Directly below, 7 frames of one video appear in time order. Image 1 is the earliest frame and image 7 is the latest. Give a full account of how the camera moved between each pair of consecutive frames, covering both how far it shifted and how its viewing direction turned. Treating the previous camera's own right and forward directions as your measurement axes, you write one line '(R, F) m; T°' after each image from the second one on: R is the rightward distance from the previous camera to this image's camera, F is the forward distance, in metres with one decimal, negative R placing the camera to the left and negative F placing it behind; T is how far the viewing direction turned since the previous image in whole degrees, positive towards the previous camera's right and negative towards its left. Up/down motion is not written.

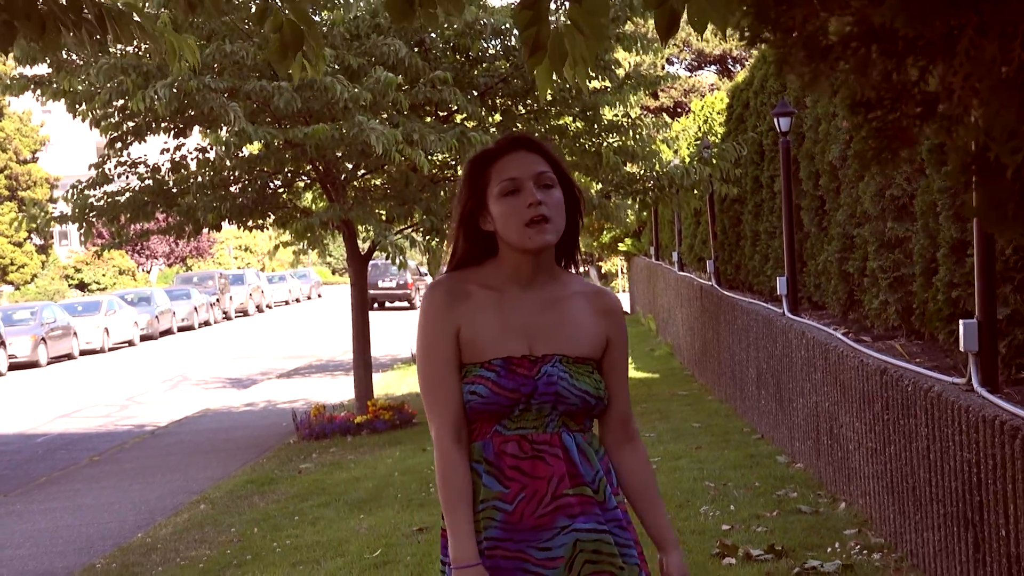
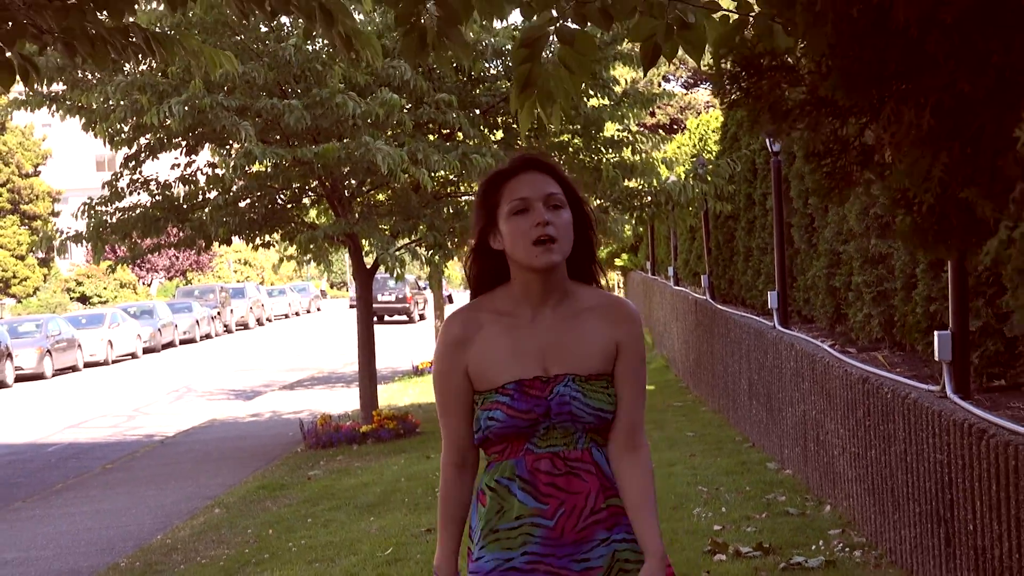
(0.0, -0.4) m; 0°
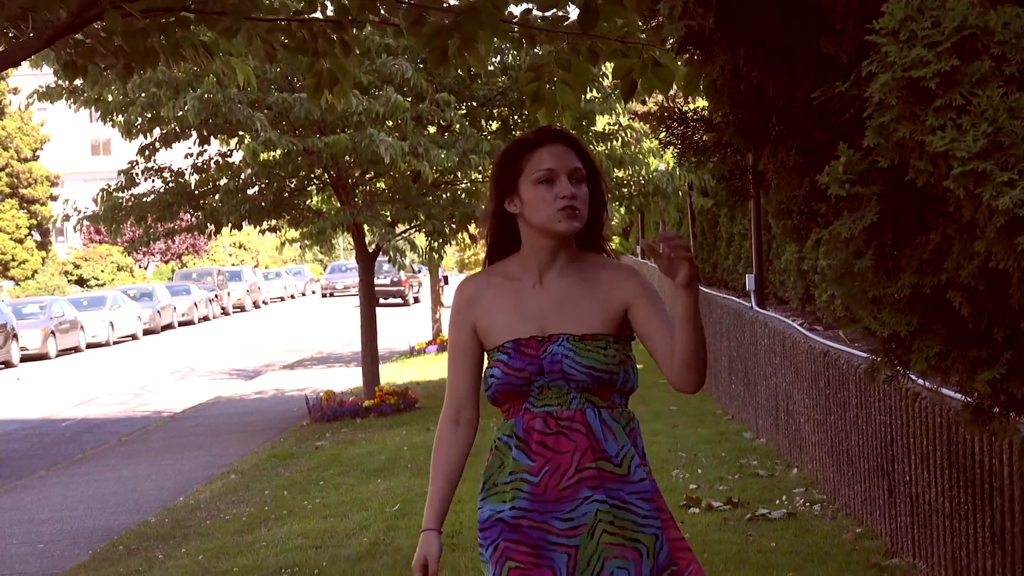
(0.0, -0.7) m; 0°
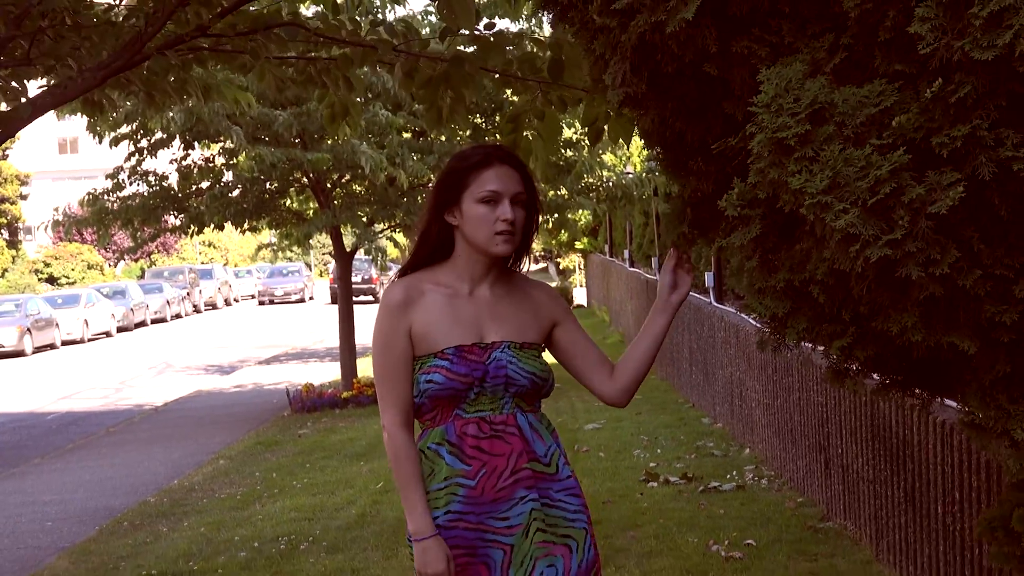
(0.0, -0.7) m; +1°
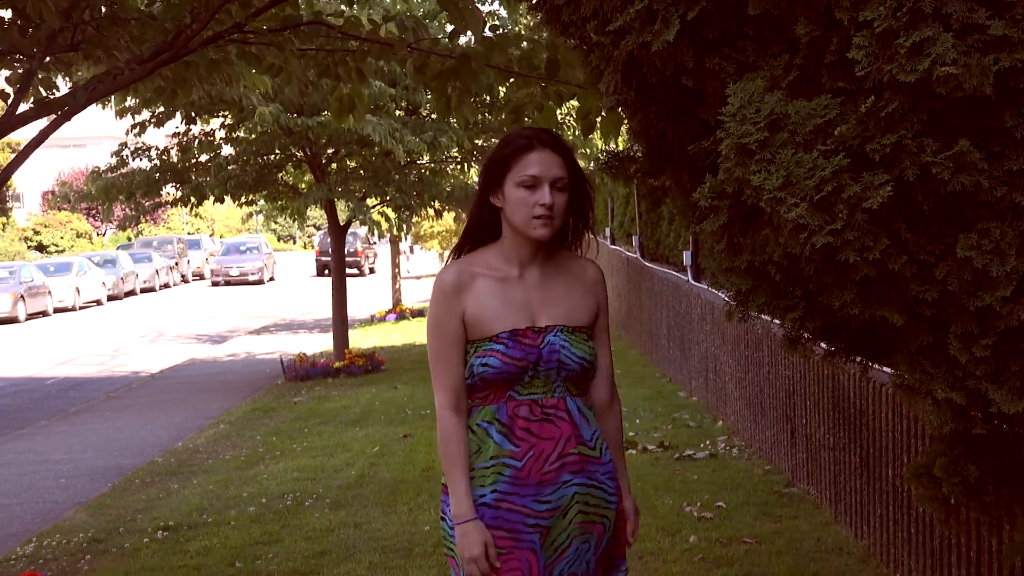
(0.0, -0.5) m; 0°
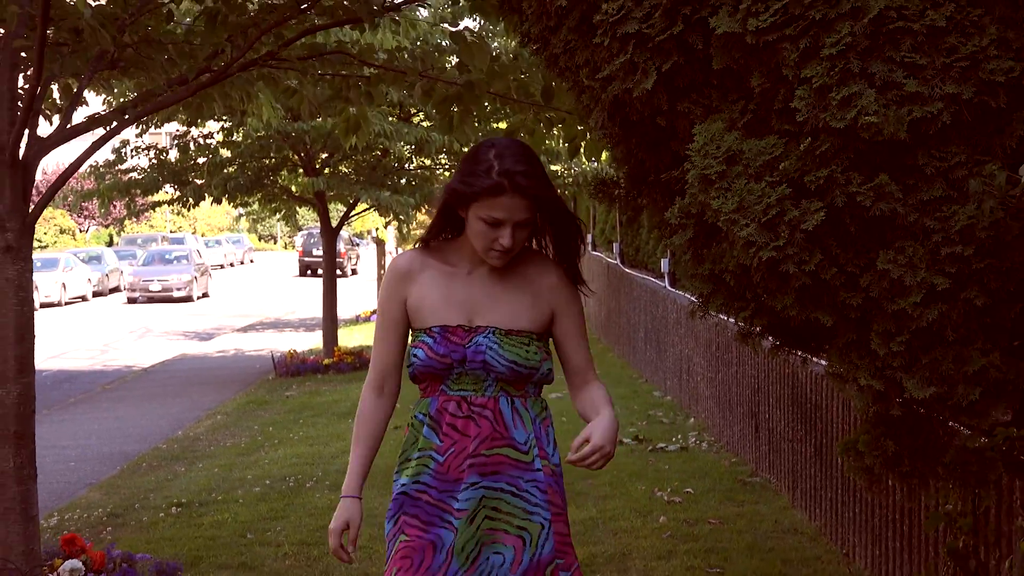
(0.0, -0.6) m; +1°
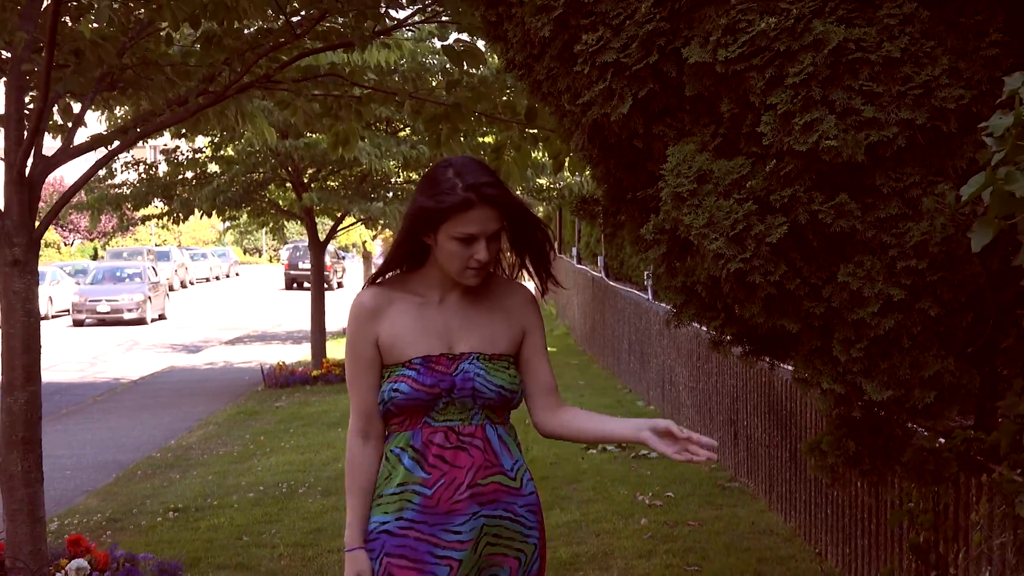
(0.0, -0.3) m; 0°
